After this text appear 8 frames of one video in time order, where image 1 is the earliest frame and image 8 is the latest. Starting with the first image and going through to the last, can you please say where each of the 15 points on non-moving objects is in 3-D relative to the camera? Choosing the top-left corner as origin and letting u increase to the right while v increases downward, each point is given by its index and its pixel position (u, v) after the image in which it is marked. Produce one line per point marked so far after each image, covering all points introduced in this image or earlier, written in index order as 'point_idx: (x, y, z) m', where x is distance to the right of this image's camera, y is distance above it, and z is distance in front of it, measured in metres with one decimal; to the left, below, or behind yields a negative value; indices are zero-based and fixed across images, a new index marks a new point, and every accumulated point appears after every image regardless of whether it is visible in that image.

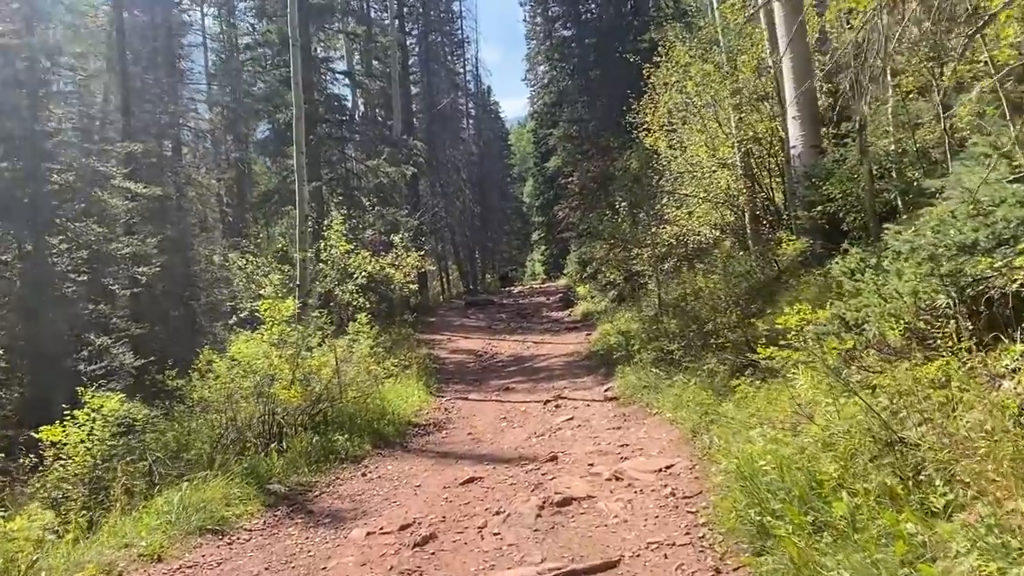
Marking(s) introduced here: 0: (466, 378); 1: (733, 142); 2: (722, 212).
0: (-0.8, -1.7, +15.5) m
1: (+3.8, +2.5, +14.2) m
2: (+3.7, +1.3, +14.6) m
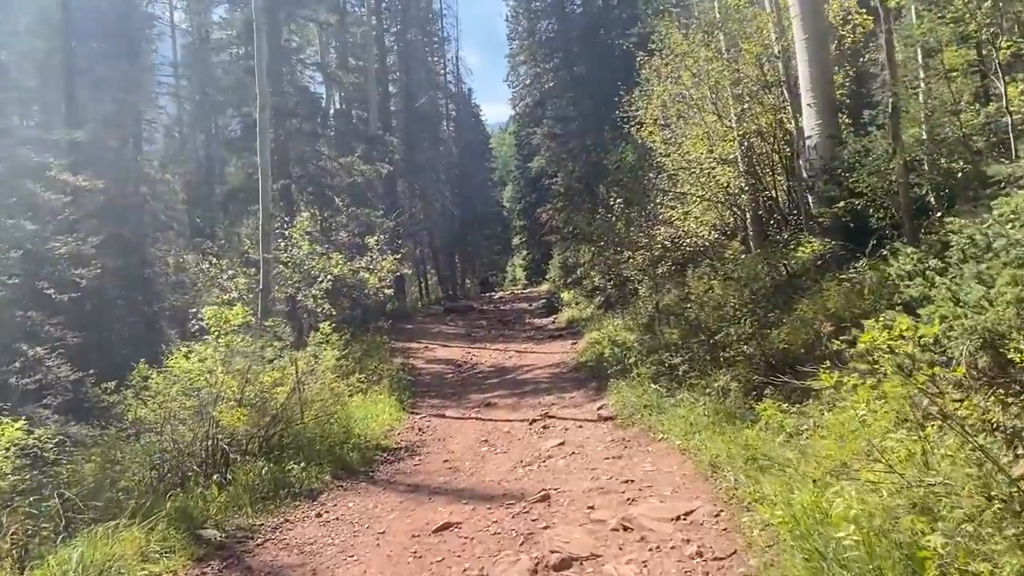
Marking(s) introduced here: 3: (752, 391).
0: (-1.2, -1.8, +14.3) m
1: (+3.5, +2.4, +13.2) m
2: (+3.4, +1.2, +13.5) m
3: (+2.3, -1.0, +8.0) m
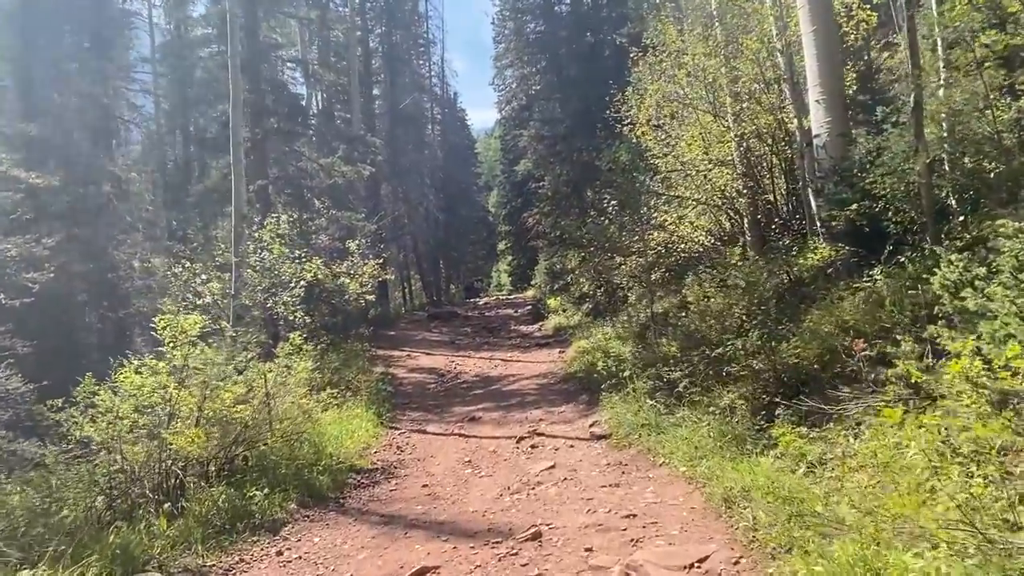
0: (-1.4, -1.9, +13.5) m
1: (+3.3, +2.3, +12.5) m
2: (+3.2, +1.1, +12.8) m
3: (+2.2, -1.1, +7.3) m
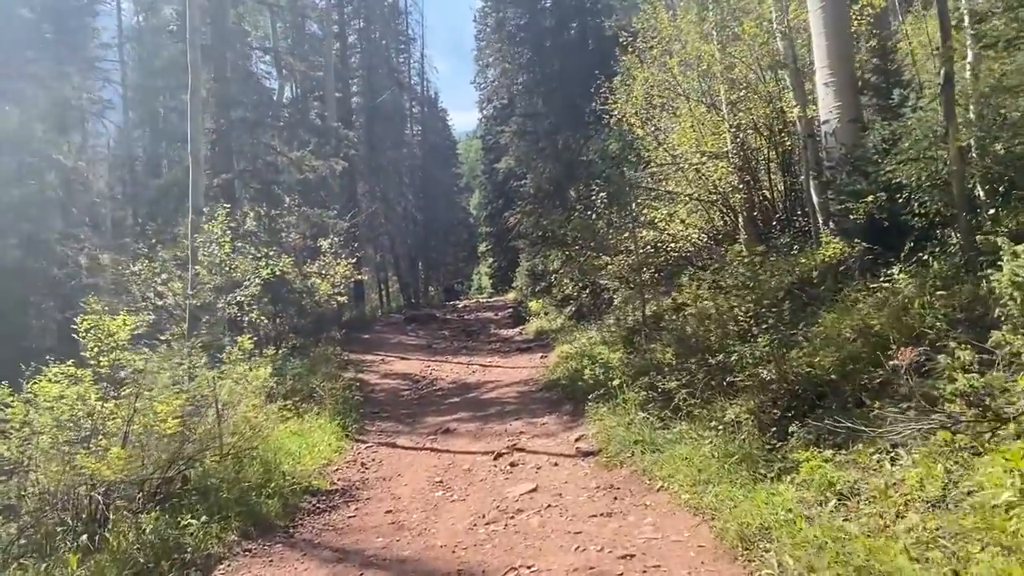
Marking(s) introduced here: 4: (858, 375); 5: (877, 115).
0: (-1.7, -1.9, +12.6) m
1: (+3.0, +2.2, +11.7) m
2: (+2.9, +1.1, +12.0) m
3: (+2.0, -1.1, +6.4) m
4: (+2.5, -0.6, +6.2) m
5: (+3.7, +1.7, +8.4) m
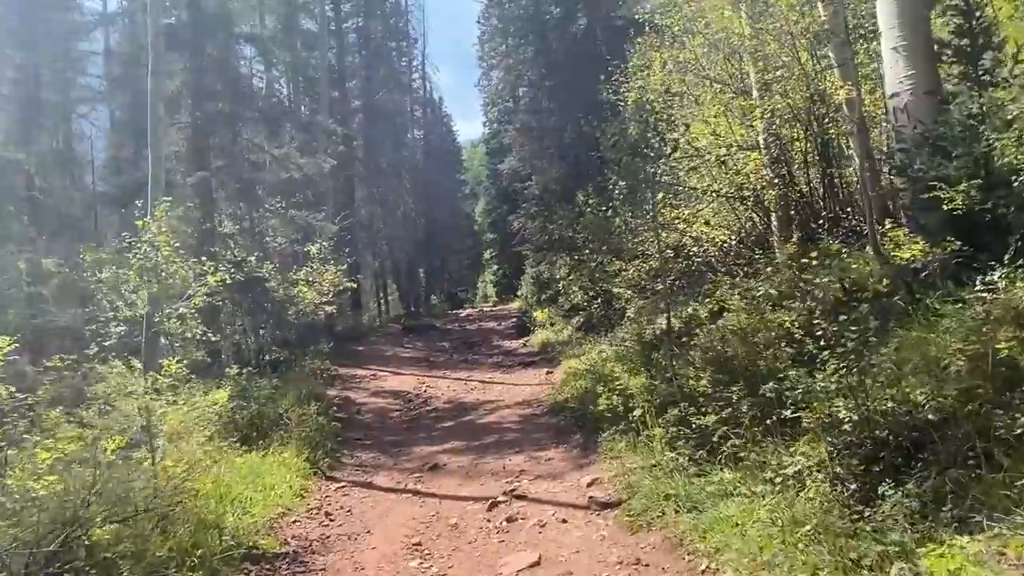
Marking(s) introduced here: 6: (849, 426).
0: (-1.7, -2.0, +11.0) m
1: (+3.0, +2.1, +10.1) m
2: (+2.9, +1.0, +10.4) m
3: (+2.0, -1.1, +4.8) m
4: (+2.5, -0.7, +4.6) m
5: (+3.7, +1.7, +6.8) m
6: (+2.0, -0.8, +5.0) m
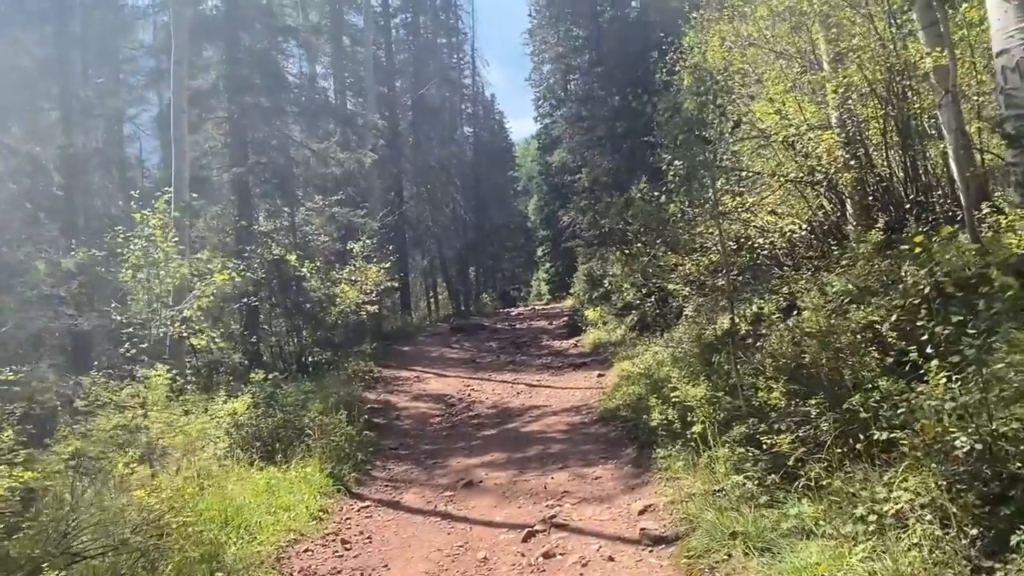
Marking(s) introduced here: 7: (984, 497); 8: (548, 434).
0: (-1.1, -2.0, +10.2) m
1: (+3.5, +2.2, +9.0) m
2: (+3.4, +1.0, +9.3) m
3: (+2.1, -1.1, +3.8) m
4: (+2.6, -0.7, +3.5) m
5: (+3.9, +1.7, +5.7) m
6: (+2.2, -0.8, +4.0) m
7: (+2.2, -1.0, +3.9) m
8: (+0.4, -1.8, +10.3) m
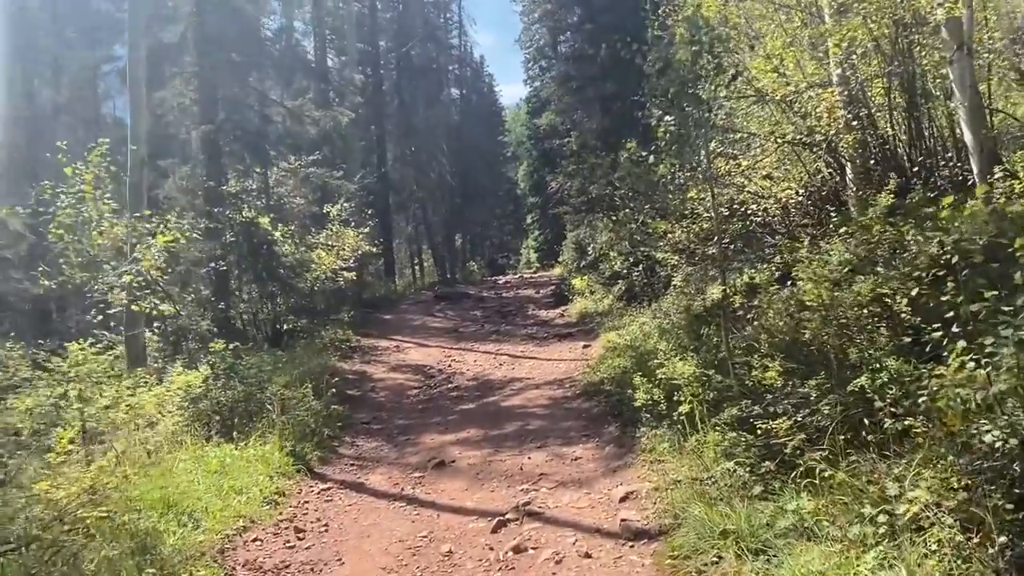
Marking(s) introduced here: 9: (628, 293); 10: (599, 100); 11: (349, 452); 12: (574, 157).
0: (-1.4, -1.6, +9.7) m
1: (+3.3, +2.5, +8.4) m
2: (+3.2, +1.3, +8.7) m
3: (+1.9, -1.0, +3.3) m
4: (+2.5, -0.6, +3.0) m
5: (+3.7, +1.9, +5.1) m
6: (+2.0, -0.7, +3.5) m
7: (+2.0, -0.8, +3.3) m
8: (+0.2, -1.4, +9.8) m
9: (+2.0, -0.1, +14.0) m
10: (+1.8, +4.0, +17.7) m
11: (-1.6, -1.6, +8.1) m
12: (+1.3, +2.9, +18.3) m
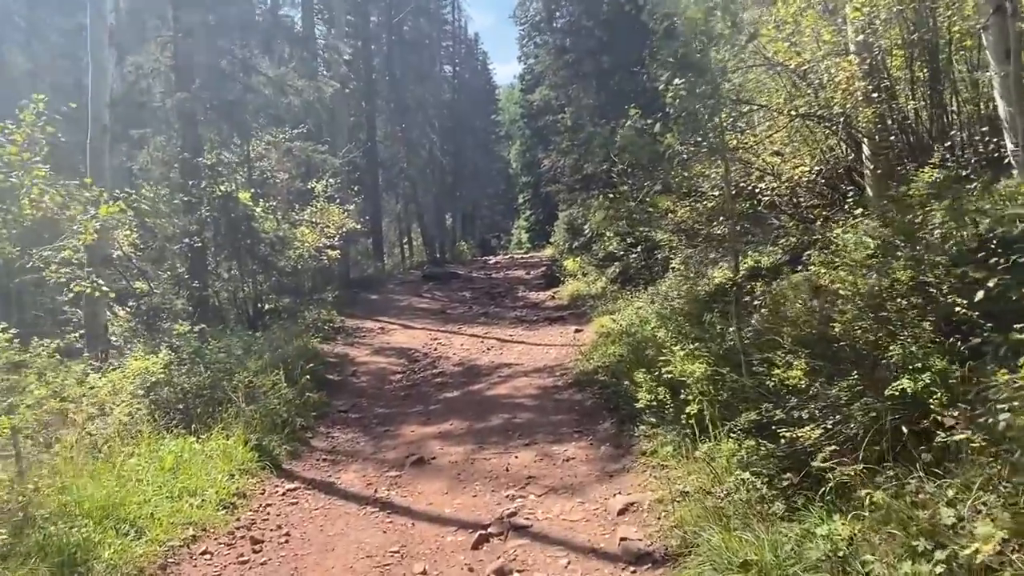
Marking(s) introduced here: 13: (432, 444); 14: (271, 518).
0: (-1.5, -1.4, +9.0) m
1: (+3.2, +2.6, +7.7) m
2: (+3.1, +1.5, +8.0) m
3: (+1.9, -1.0, +2.6) m
4: (+2.4, -0.5, +2.3) m
5: (+3.7, +1.9, +4.4) m
6: (+1.9, -0.6, +2.8) m
7: (+2.0, -0.8, +2.7) m
8: (+0.1, -1.2, +9.1) m
9: (+1.8, +0.2, +13.3) m
10: (+1.7, +4.4, +17.0) m
11: (-1.7, -1.4, +7.5) m
12: (+1.2, +3.3, +17.5) m
13: (-0.7, -1.4, +7.3) m
14: (-1.6, -1.5, +5.5) m
